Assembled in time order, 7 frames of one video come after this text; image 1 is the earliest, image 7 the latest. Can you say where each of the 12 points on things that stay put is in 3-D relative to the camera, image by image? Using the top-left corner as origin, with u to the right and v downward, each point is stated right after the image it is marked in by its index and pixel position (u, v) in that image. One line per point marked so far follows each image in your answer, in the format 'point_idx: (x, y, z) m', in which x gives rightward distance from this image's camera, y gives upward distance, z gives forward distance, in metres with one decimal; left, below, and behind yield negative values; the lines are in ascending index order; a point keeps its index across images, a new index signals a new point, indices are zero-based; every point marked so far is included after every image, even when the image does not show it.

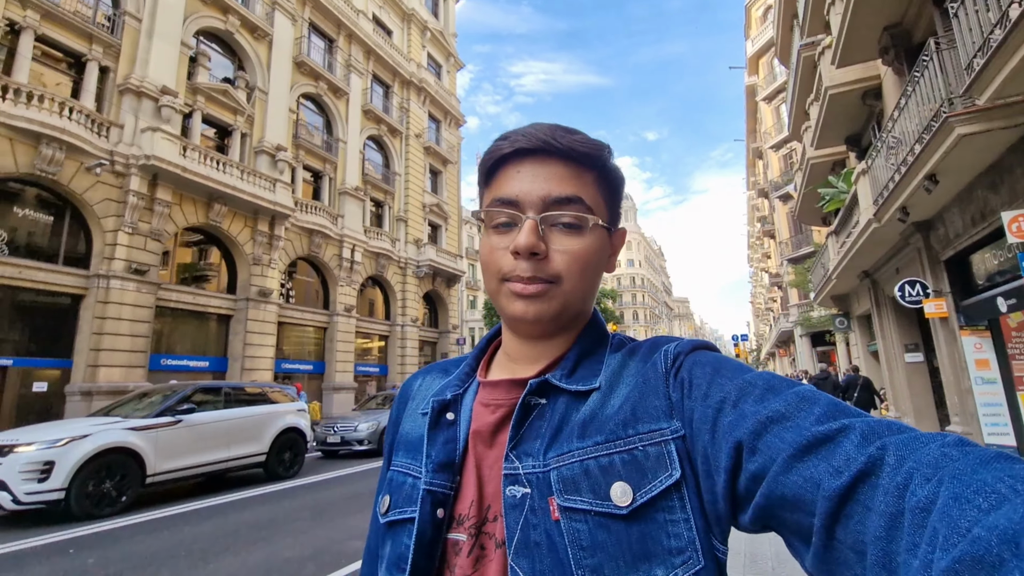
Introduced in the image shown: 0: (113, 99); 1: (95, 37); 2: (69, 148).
0: (-11.1, +5.3, +13.9) m
1: (-11.4, +6.9, +13.6) m
2: (-11.2, +3.5, +12.5) m
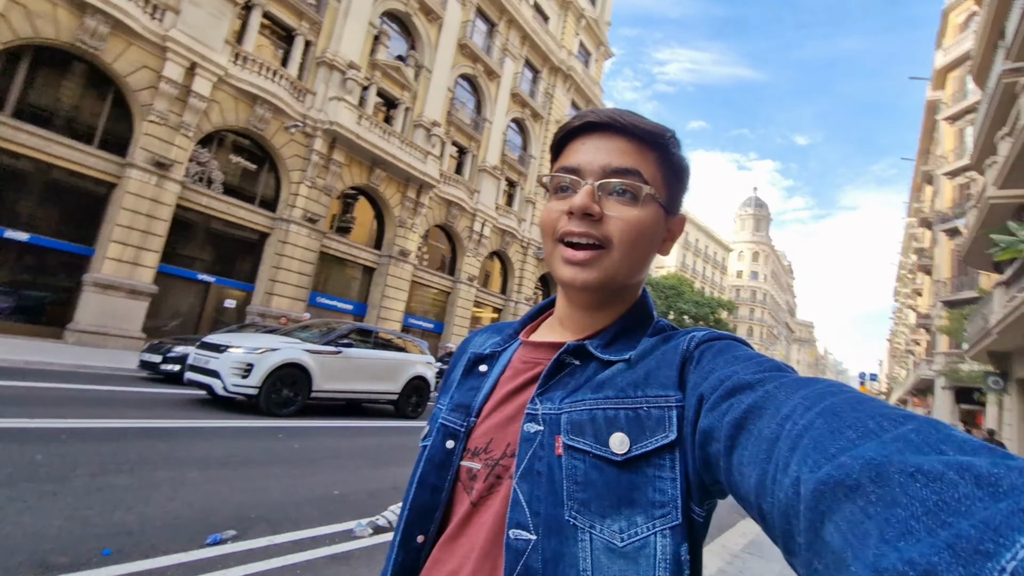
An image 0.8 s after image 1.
0: (-6.5, +7.1, +16.2) m
1: (-6.6, +8.8, +15.9) m
2: (-7.1, +5.4, +15.0) m
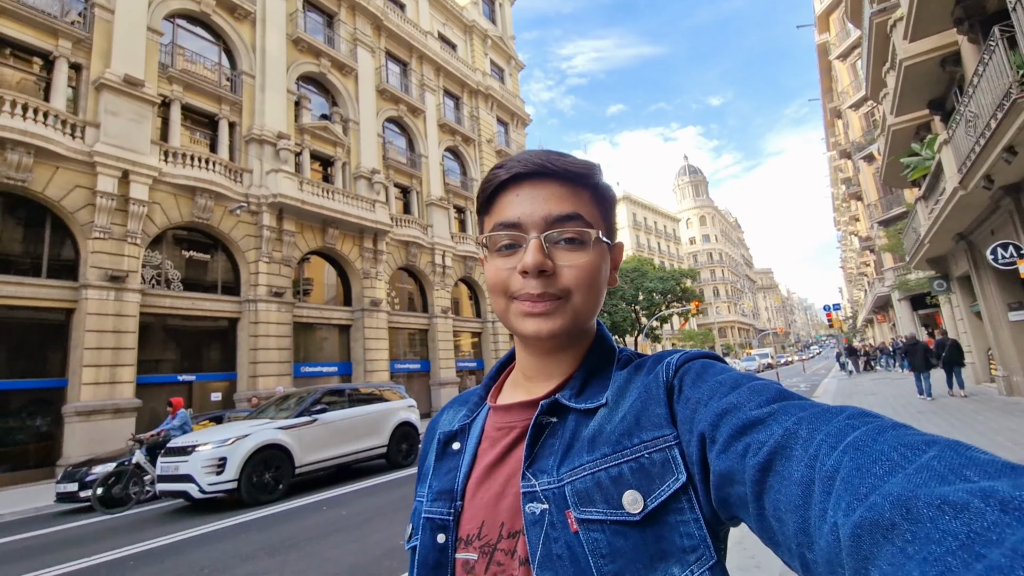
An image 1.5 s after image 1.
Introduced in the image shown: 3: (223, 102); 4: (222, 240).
0: (-8.9, +4.6, +16.4) m
1: (-9.3, +6.1, +16.1) m
2: (-8.9, +2.8, +15.0) m
3: (-9.4, +6.1, +16.2) m
4: (-9.0, +1.5, +15.4) m
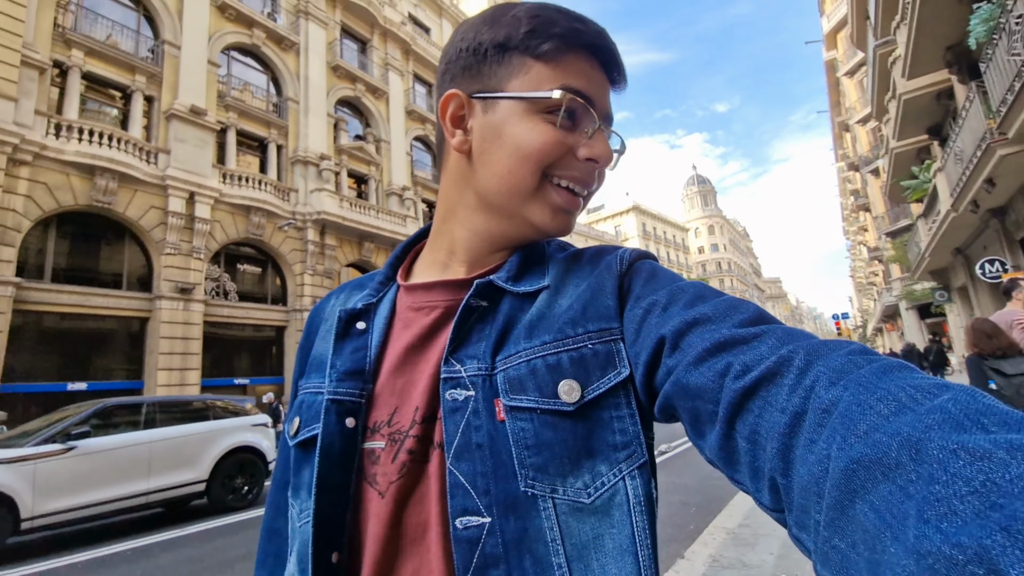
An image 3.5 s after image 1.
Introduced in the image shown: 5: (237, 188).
0: (-7.9, +4.2, +17.7) m
1: (-8.4, +5.8, +17.4) m
2: (-8.0, +2.4, +16.3) m
3: (-8.5, +5.7, +17.5) m
4: (-8.1, +1.1, +16.7) m
5: (-8.6, +3.1, +15.6) m
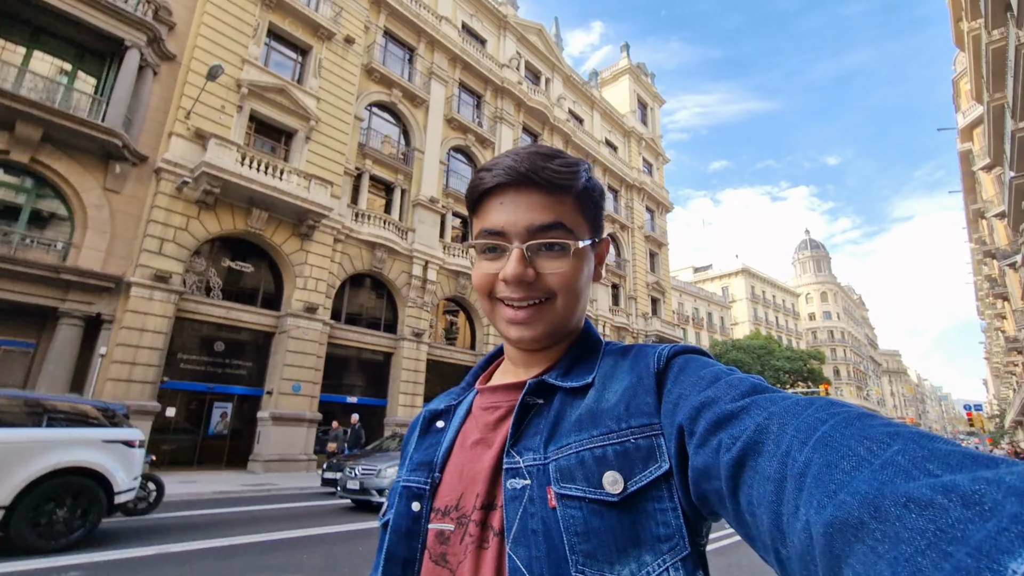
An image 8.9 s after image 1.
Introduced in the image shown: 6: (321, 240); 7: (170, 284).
0: (-4.1, +3.0, +19.6) m
1: (-4.4, +4.6, +19.5) m
2: (-4.5, +1.4, +18.1) m
3: (-4.5, +4.6, +19.6) m
4: (-4.6, +0.1, +18.4) m
5: (-5.2, +2.2, +17.5) m
6: (-6.2, +1.5, +16.0) m
7: (-8.5, +0.1, +12.5) m
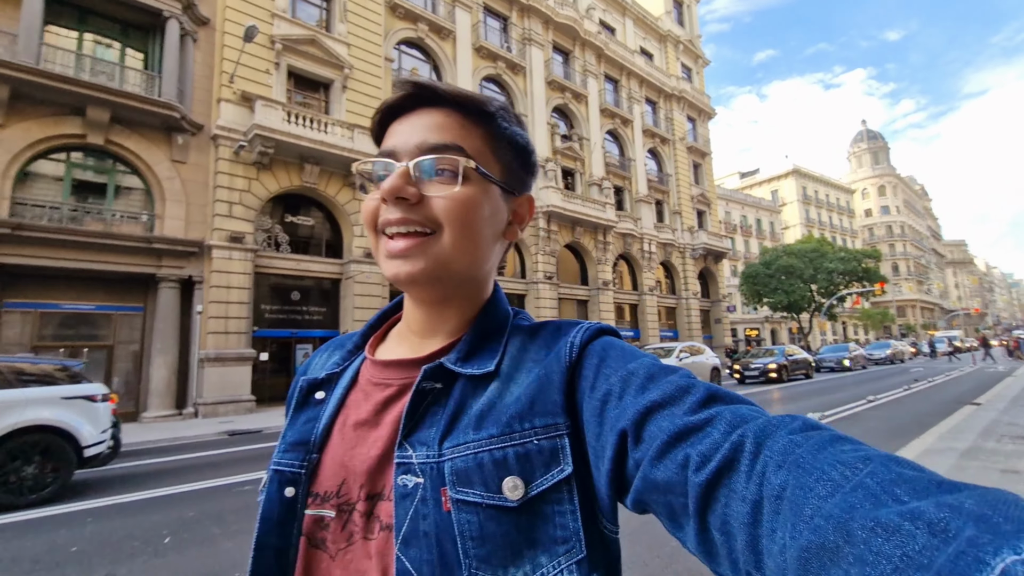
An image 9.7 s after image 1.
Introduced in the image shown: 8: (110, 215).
0: (-2.6, +5.5, +19.8) m
1: (-3.1, +7.1, +19.5) m
2: (-3.0, +3.6, +18.6) m
3: (-3.1, +7.0, +19.6) m
4: (-2.9, +2.4, +19.1) m
5: (-3.7, +4.3, +18.0) m
6: (-4.8, +3.4, +16.6) m
7: (-7.3, +1.2, +13.5) m
8: (-9.9, +1.8, +12.2) m
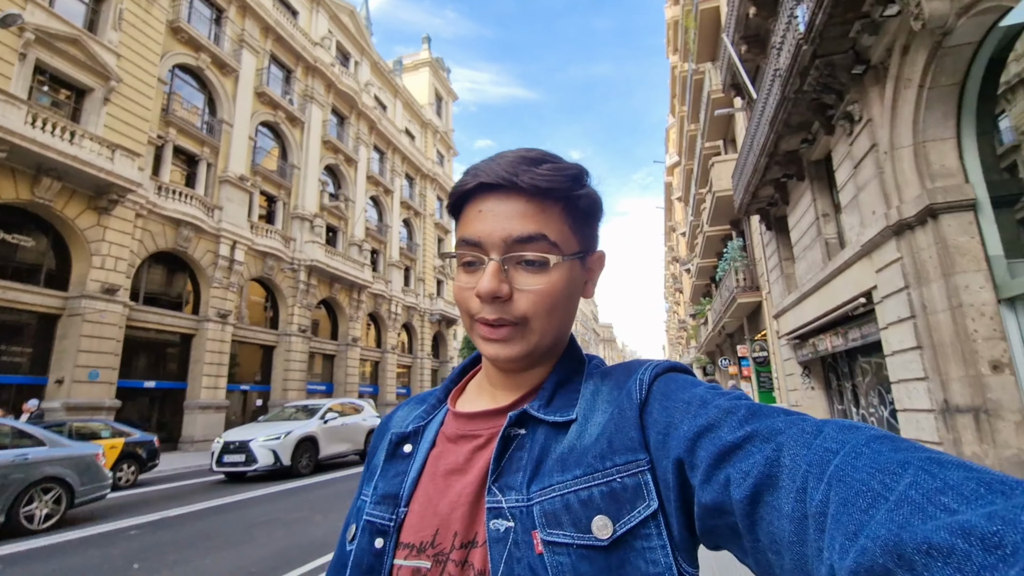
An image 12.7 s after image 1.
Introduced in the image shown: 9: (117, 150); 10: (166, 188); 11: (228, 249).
0: (-11.1, +3.8, +18.7) m
1: (-11.3, +5.4, +18.4) m
2: (-11.0, +2.0, +17.3) m
3: (-11.4, +5.3, +18.5) m
4: (-11.3, +0.8, +17.5) m
5: (-11.2, +2.8, +16.4) m
6: (-11.5, +2.1, +14.6) m
7: (-12.1, +0.6, +10.4) m
8: (-13.6, +1.5, +8.1) m
9: (-11.2, +3.9, +14.1) m
10: (-11.4, +3.3, +16.5) m
11: (-10.4, +1.4, +18.8) m
